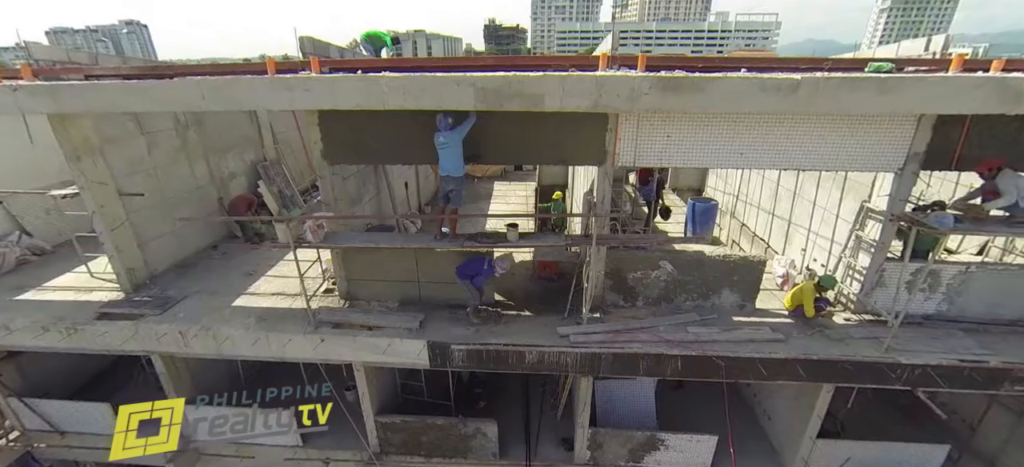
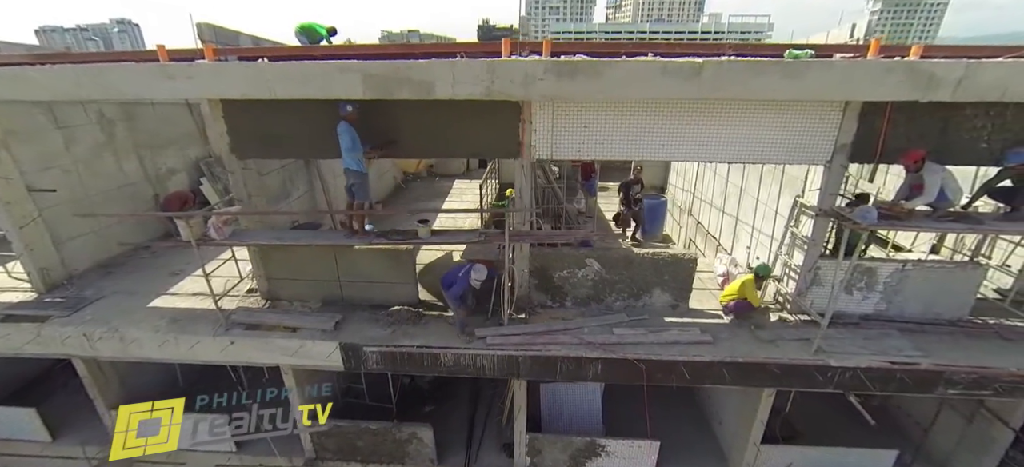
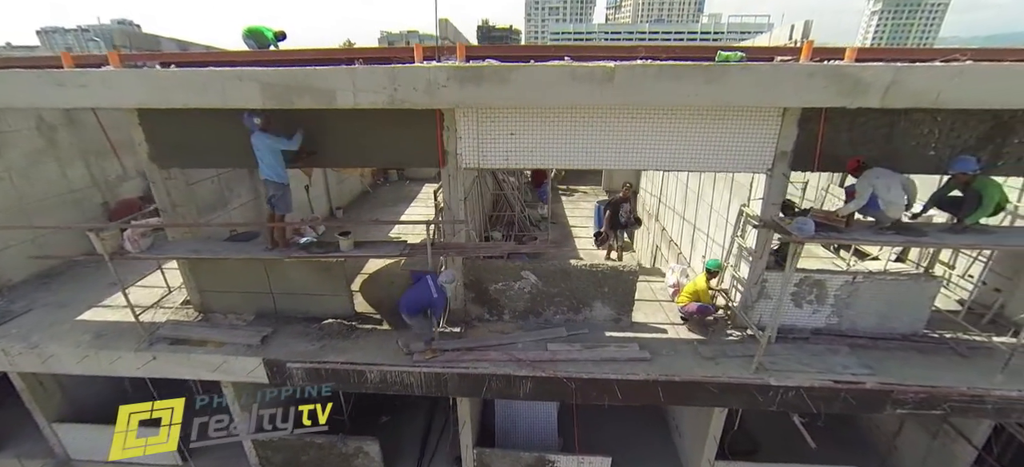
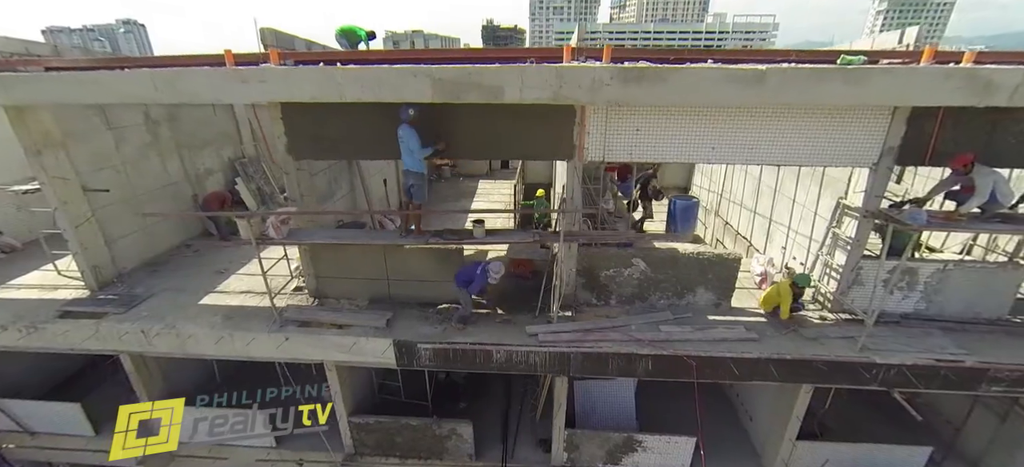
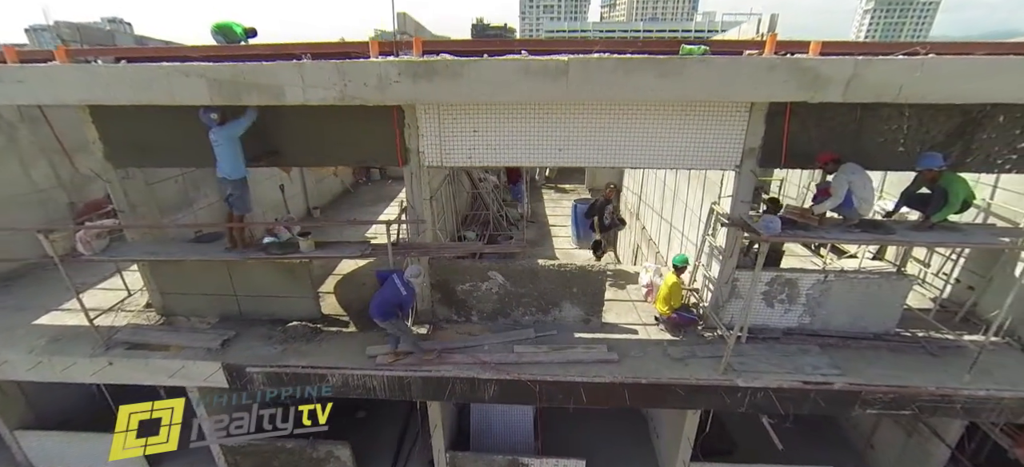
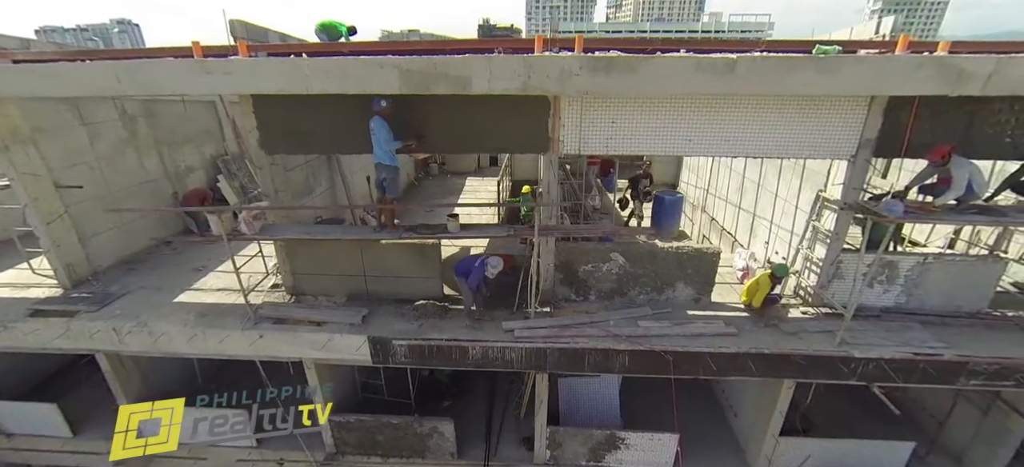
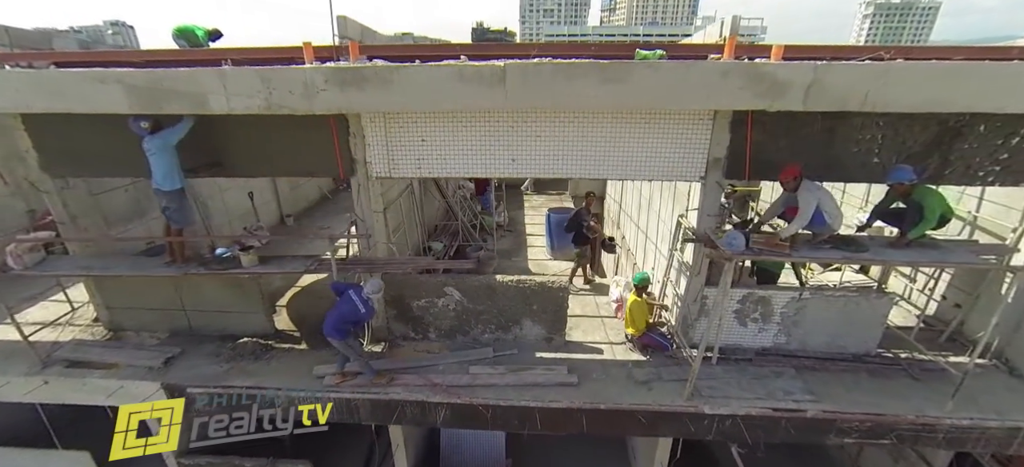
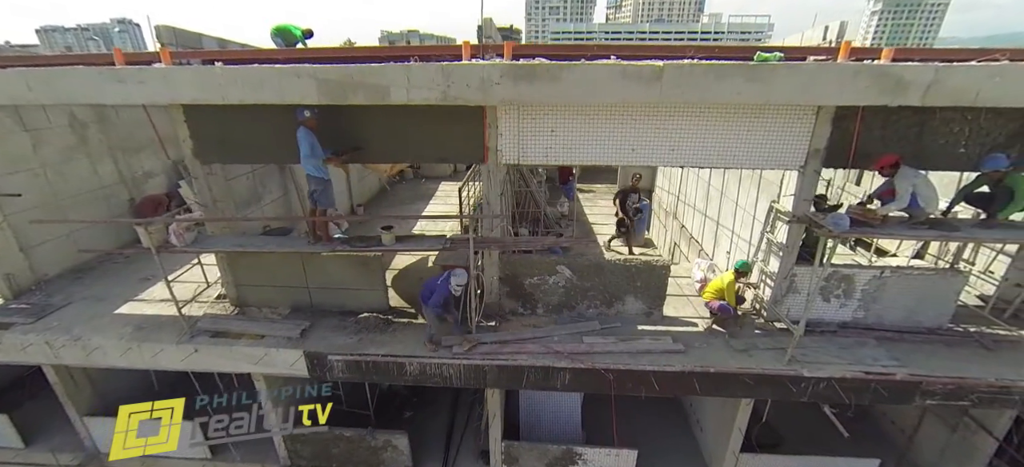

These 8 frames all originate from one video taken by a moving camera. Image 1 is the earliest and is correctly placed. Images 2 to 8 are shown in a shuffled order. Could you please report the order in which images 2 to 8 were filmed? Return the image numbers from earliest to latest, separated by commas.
4, 6, 2, 8, 3, 5, 7
